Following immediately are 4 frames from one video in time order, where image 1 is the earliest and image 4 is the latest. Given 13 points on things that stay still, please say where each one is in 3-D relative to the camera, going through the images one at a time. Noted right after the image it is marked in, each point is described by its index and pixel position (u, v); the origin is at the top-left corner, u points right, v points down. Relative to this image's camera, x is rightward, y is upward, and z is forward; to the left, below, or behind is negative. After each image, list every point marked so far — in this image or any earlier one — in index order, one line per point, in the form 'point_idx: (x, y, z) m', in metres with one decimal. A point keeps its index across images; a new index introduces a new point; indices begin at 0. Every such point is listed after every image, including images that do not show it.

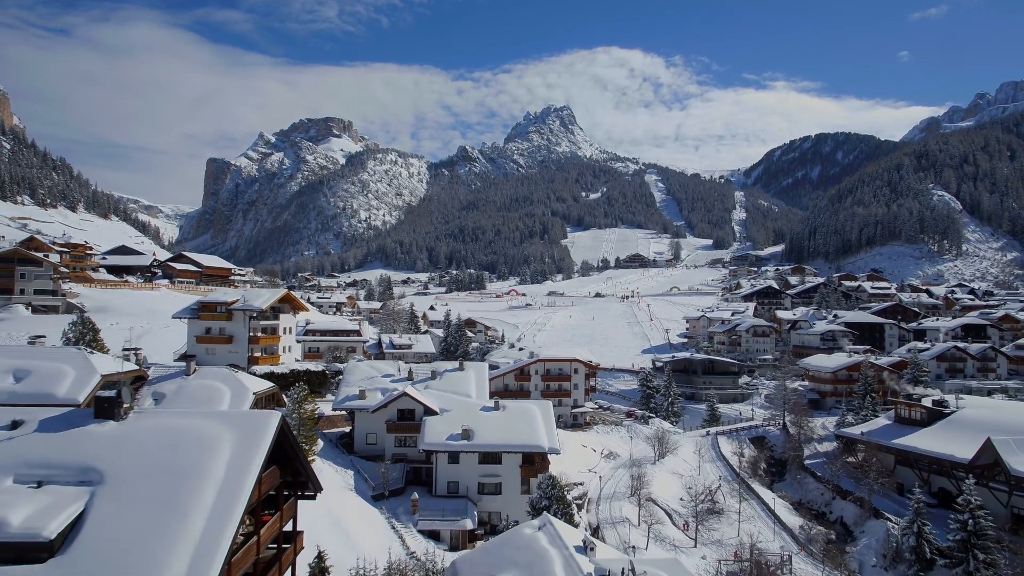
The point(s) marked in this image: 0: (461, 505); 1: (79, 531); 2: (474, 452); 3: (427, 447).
0: (-1.7, -7.1, +18.4) m
1: (-5.8, -3.3, +7.6) m
2: (-1.3, -5.5, +19.2) m
3: (-2.8, -5.4, +19.1) m
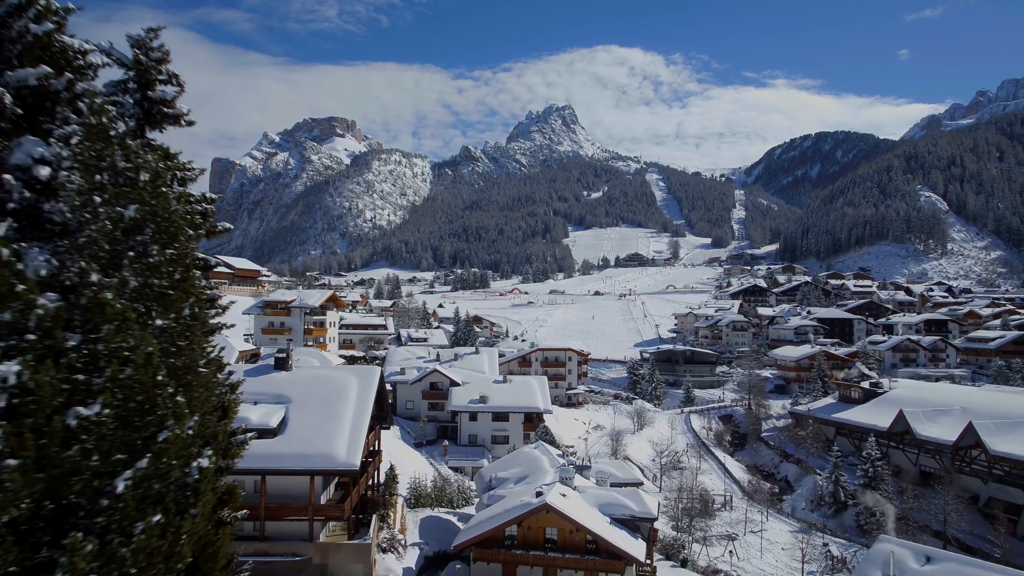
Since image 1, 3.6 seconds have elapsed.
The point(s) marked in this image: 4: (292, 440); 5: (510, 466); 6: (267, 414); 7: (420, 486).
0: (-1.5, -7.2, +25.0) m
1: (-5.7, -3.4, +14.2) m
2: (-1.1, -5.7, +25.7) m
3: (-2.6, -5.5, +25.6) m
4: (-5.3, -3.7, +13.7) m
5: (0.0, -5.5, +17.7) m
6: (-6.2, -3.2, +14.2) m
7: (-3.2, -7.0, +19.8) m
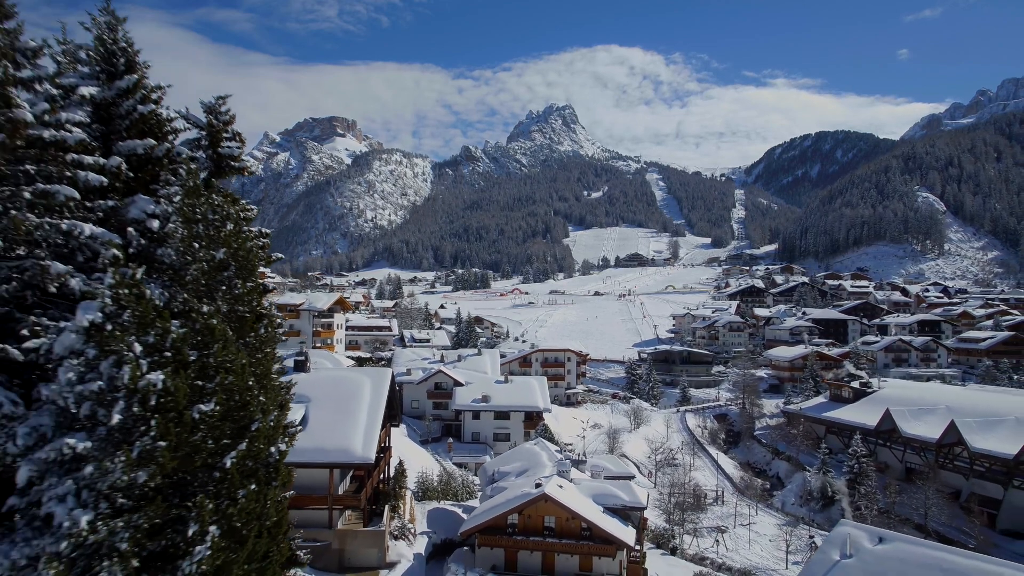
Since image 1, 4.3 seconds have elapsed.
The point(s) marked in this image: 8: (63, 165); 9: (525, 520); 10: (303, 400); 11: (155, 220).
0: (-1.4, -7.4, +26.3) m
1: (-5.7, -3.7, +15.5) m
2: (-1.0, -5.9, +27.0) m
3: (-2.6, -5.7, +26.9) m
4: (-5.3, -3.9, +15.0) m
5: (0.0, -5.8, +19.0) m
6: (-6.1, -3.4, +15.5) m
7: (-3.2, -7.2, +21.1) m
8: (-4.4, +1.2, +5.6) m
9: (+0.4, -6.2, +15.0) m
10: (-6.0, -3.2, +16.2) m
11: (-3.7, +0.7, +5.9) m
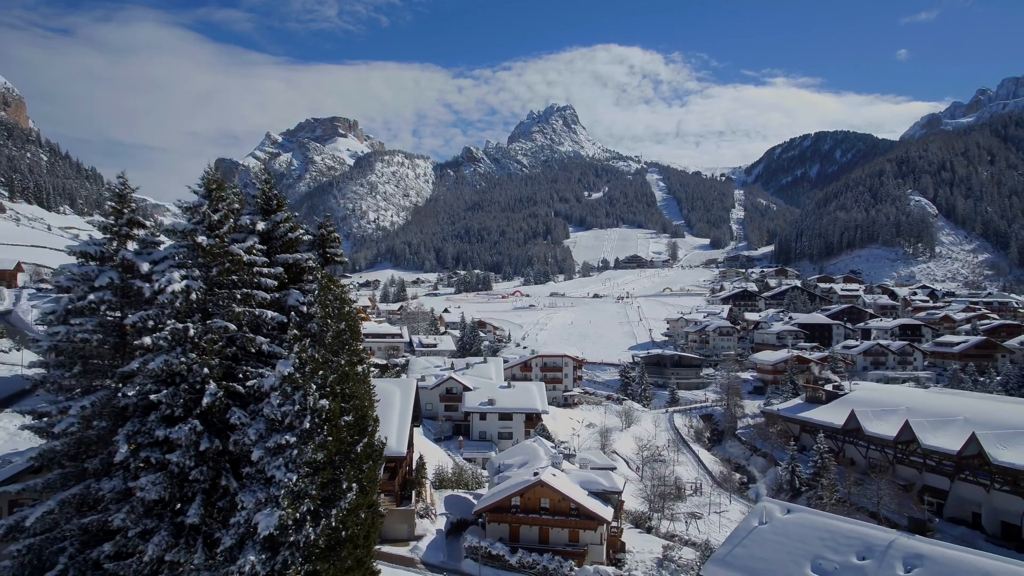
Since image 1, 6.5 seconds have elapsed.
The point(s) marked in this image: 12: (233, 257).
0: (-1.3, -8.4, +30.1) m
1: (-5.6, -4.7, +19.3) m
2: (-0.9, -6.8, +30.9) m
3: (-2.5, -6.6, +30.8) m
4: (-5.2, -4.9, +18.9) m
5: (+0.1, -6.7, +22.8) m
6: (-6.0, -4.4, +19.3) m
7: (-3.1, -8.1, +24.9) m
8: (-4.3, +0.2, +9.4) m
9: (+0.5, -7.1, +18.9) m
10: (-5.9, -4.2, +20.0) m
11: (-3.6, -0.3, +9.8) m
12: (-4.5, +0.5, +9.1) m
